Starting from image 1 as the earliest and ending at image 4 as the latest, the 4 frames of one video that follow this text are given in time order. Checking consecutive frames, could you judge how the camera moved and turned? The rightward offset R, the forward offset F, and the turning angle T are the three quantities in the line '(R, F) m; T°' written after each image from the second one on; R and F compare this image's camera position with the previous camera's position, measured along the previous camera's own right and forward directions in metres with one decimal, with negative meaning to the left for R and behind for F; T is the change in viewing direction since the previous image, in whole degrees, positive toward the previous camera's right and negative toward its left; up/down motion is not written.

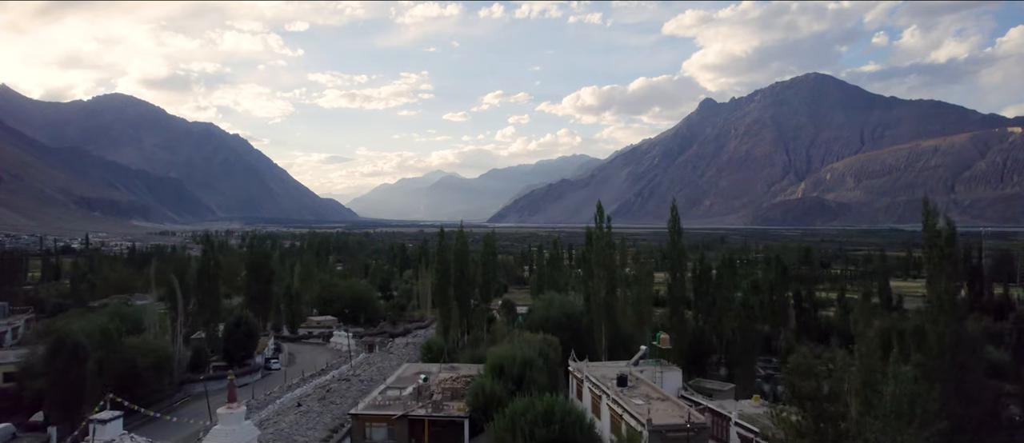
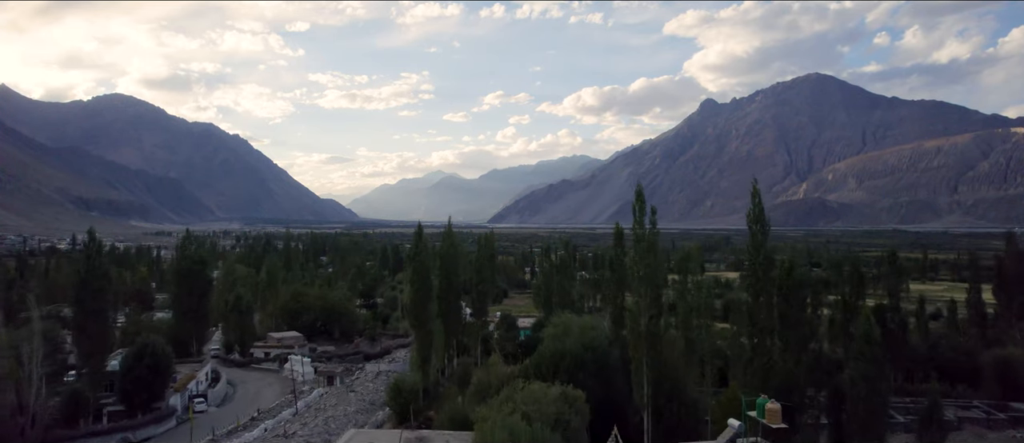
(0.0, +3.0) m; 0°
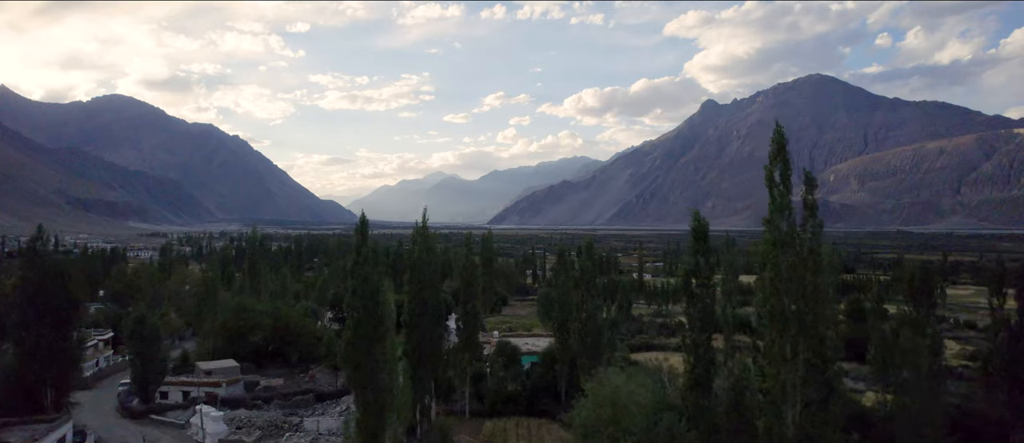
(0.0, +3.4) m; 0°
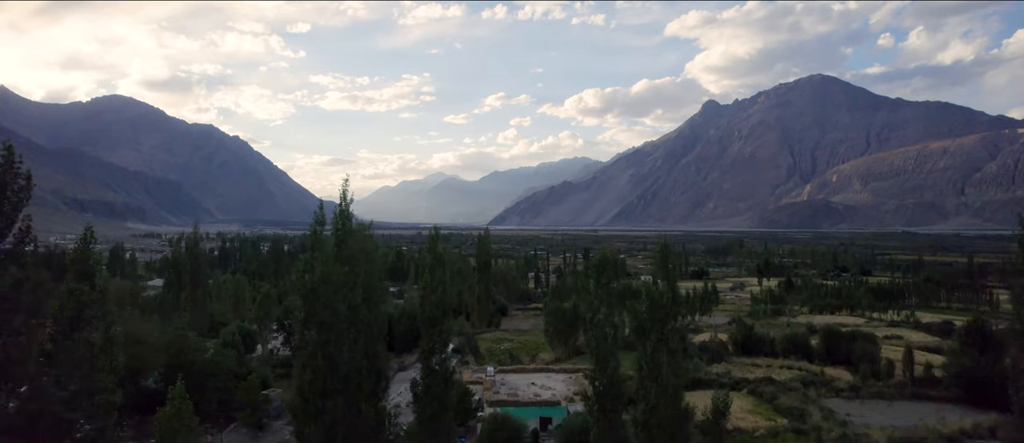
(0.0, +4.0) m; 0°
